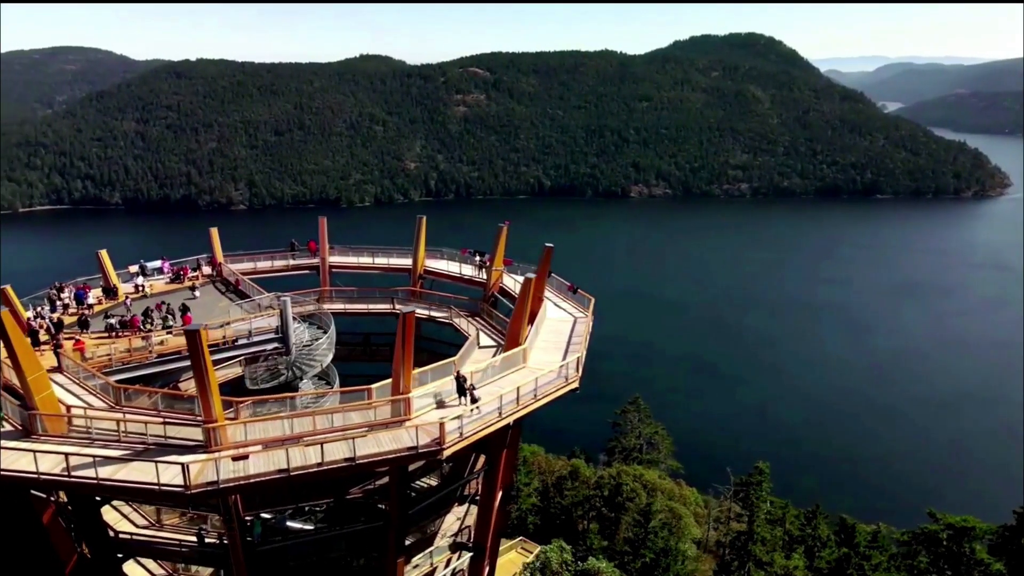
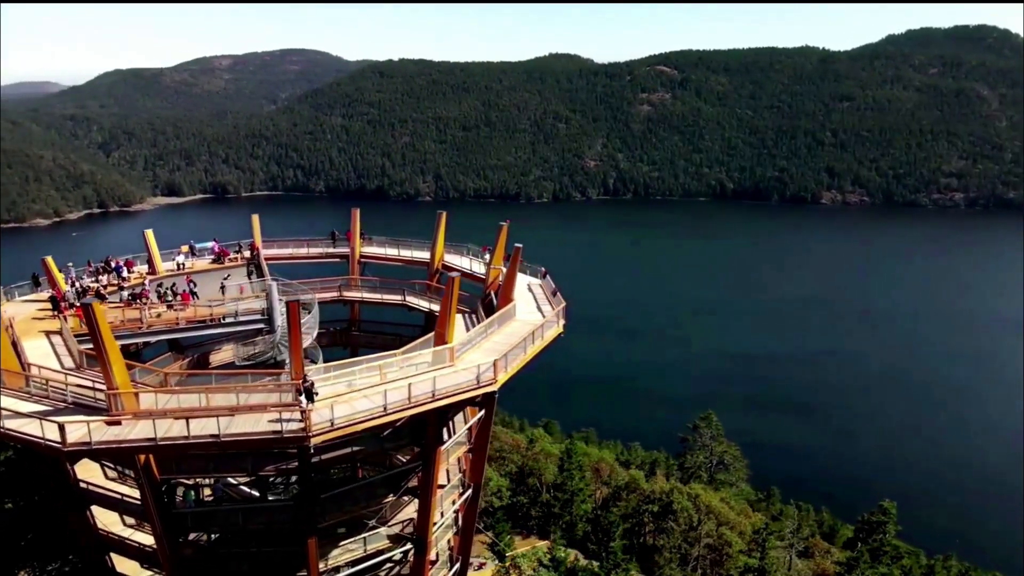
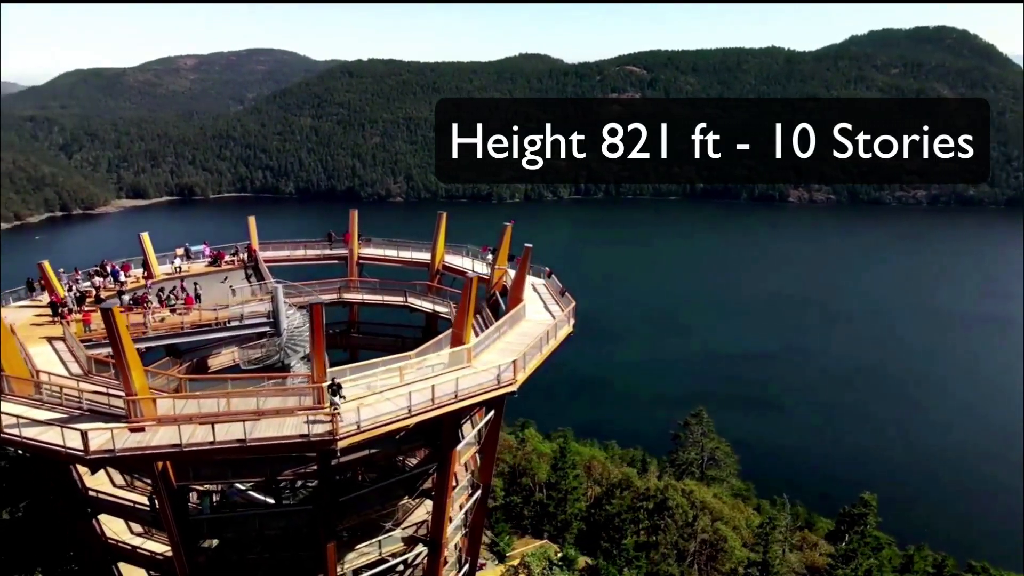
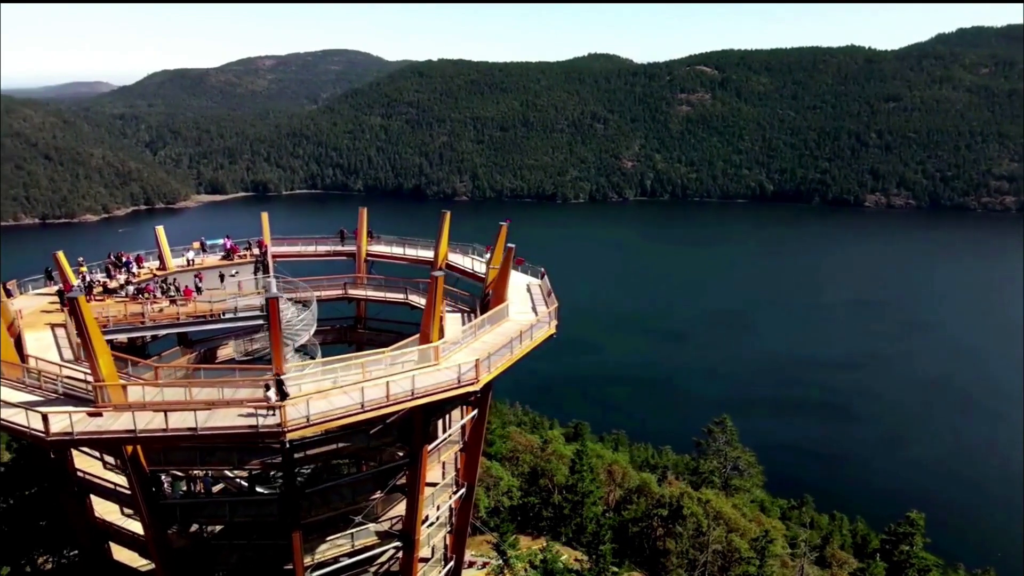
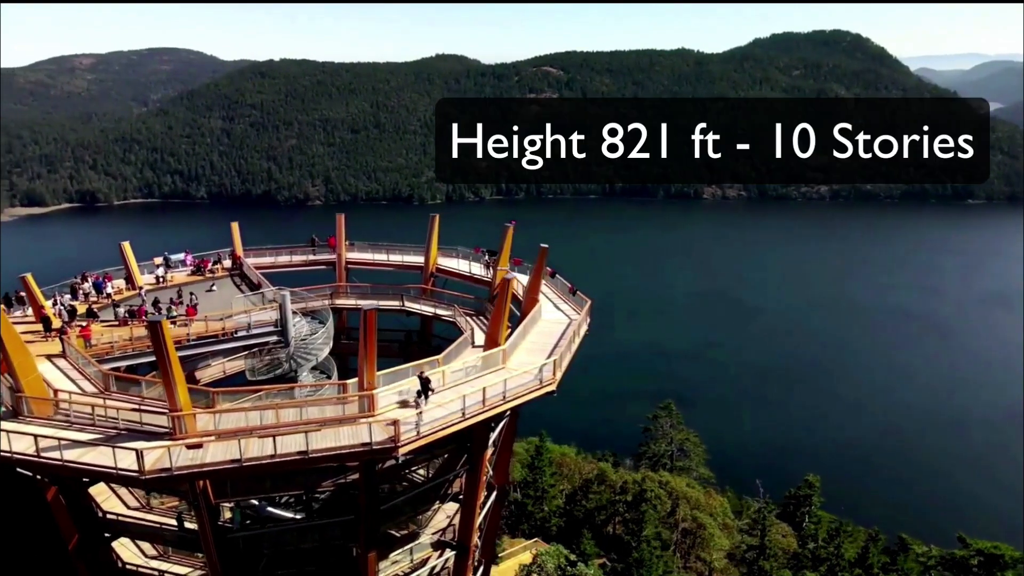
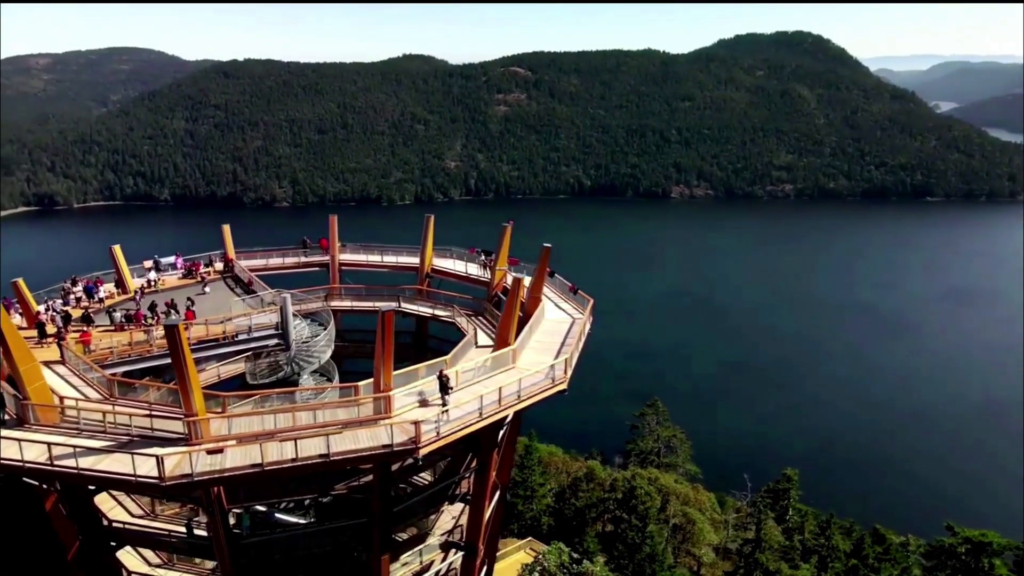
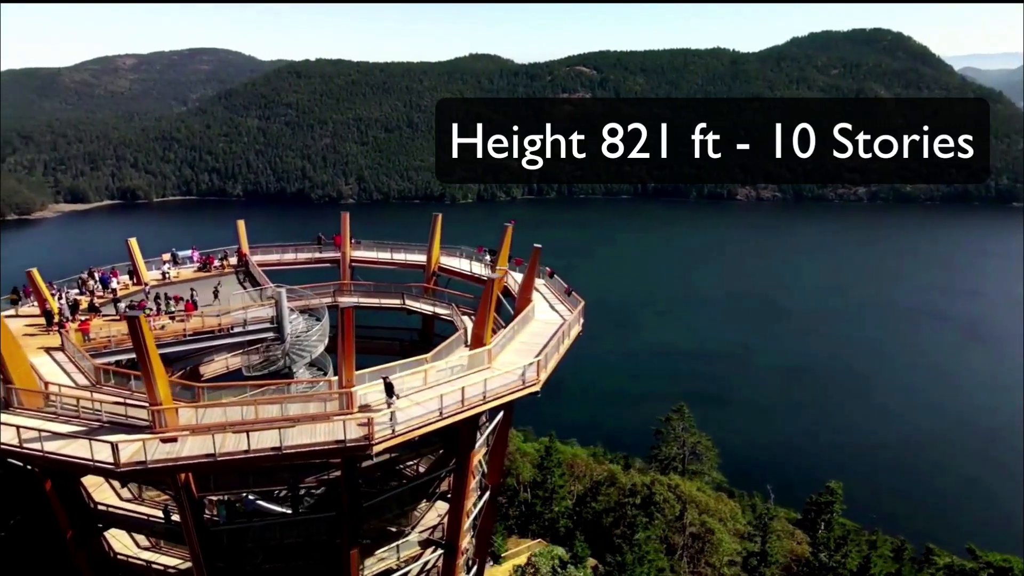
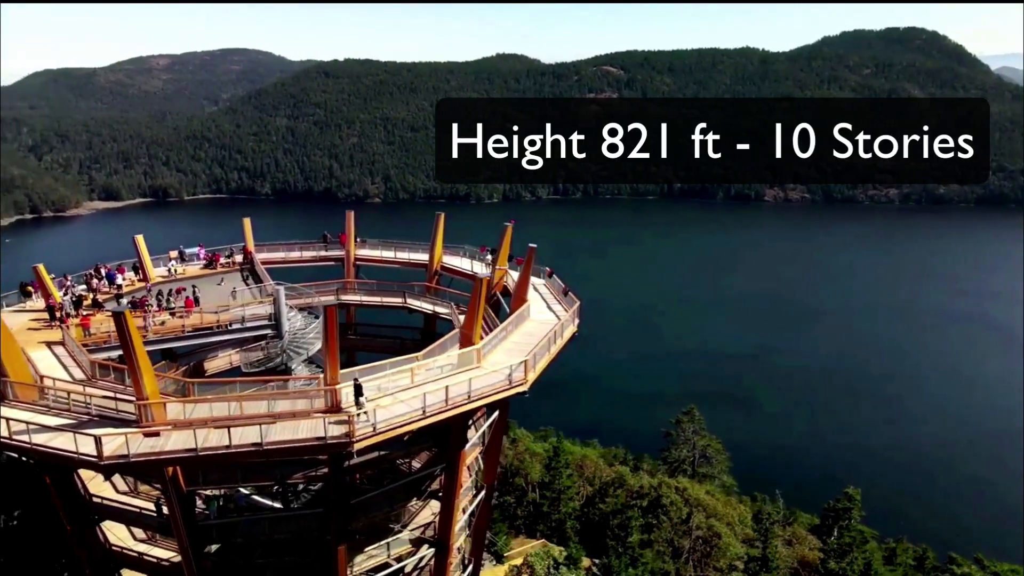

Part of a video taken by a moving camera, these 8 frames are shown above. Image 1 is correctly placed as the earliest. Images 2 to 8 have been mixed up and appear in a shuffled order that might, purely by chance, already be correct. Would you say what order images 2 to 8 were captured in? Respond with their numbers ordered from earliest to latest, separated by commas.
6, 5, 7, 8, 3, 2, 4
